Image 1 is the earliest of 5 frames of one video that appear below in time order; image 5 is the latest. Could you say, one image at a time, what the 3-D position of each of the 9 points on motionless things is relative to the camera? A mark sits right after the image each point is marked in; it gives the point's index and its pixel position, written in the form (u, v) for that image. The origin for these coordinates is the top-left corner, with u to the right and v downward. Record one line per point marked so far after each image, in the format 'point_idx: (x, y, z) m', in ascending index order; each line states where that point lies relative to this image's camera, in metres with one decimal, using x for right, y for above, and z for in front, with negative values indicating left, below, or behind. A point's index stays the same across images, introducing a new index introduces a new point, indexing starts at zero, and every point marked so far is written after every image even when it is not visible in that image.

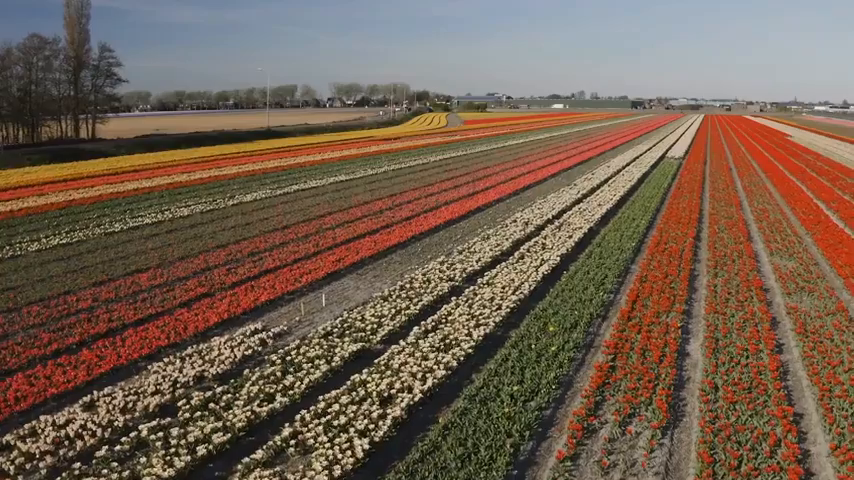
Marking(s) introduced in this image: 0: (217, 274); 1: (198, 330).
0: (-4.2, -0.7, +12.6) m
1: (-3.5, -1.4, +9.8) m
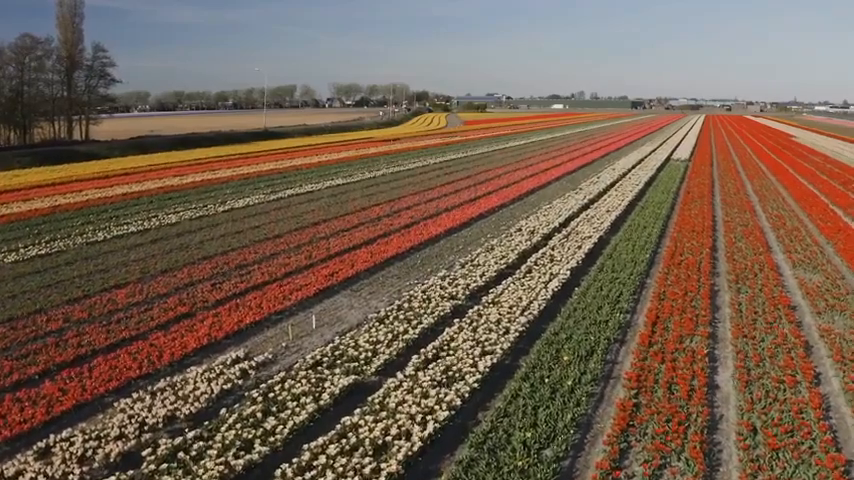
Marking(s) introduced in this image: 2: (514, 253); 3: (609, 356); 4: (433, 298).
0: (-4.2, -0.9, +11.7) m
1: (-3.5, -1.7, +8.8) m
2: (+1.9, -0.3, +13.6) m
3: (+2.5, -1.6, +8.7) m
4: (+0.1, -1.0, +10.5) m
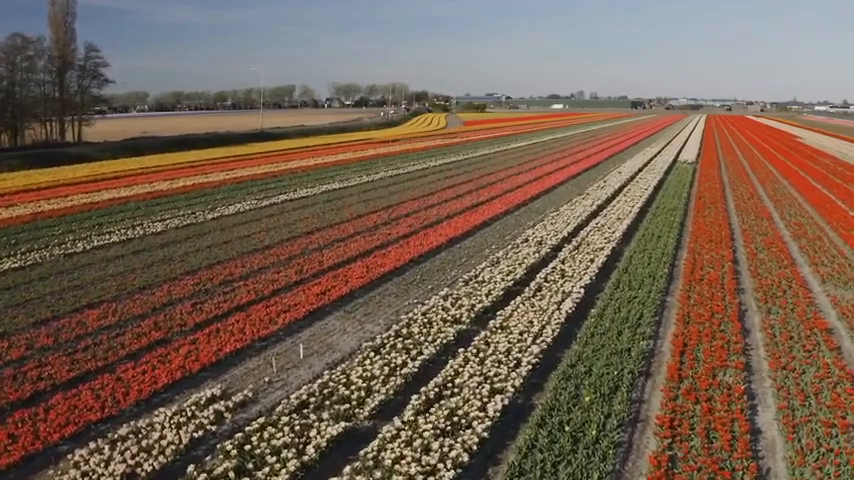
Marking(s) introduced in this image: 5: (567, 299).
0: (-4.1, -1.2, +10.7) m
1: (-3.5, -1.9, +7.8) m
2: (+1.9, -0.5, +12.5) m
3: (+2.5, -1.8, +7.7) m
4: (+0.1, -1.2, +9.5) m
5: (+2.3, -1.0, +10.6) m
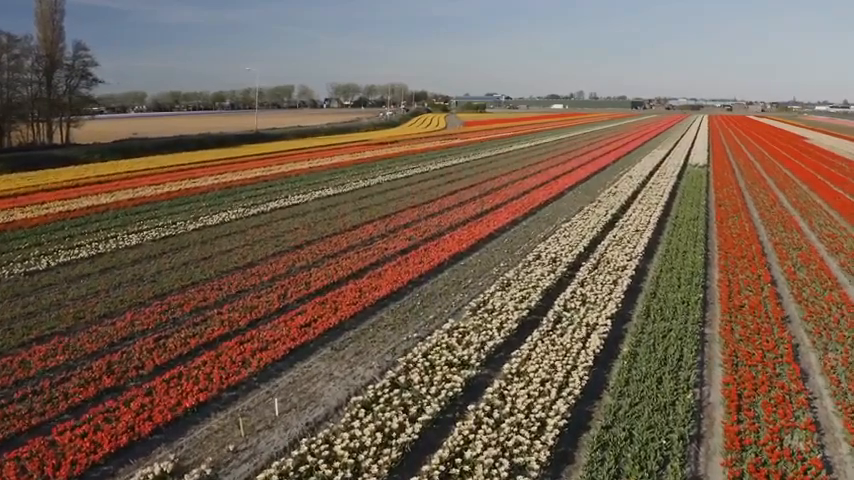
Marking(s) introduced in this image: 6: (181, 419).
0: (-4.1, -1.5, +9.2) m
1: (-3.5, -2.3, +6.3) m
2: (+1.9, -0.9, +11.0) m
3: (+2.5, -2.2, +6.2) m
4: (+0.1, -1.6, +8.0) m
5: (+2.4, -1.3, +9.1) m
6: (-2.8, -2.0, +7.2) m
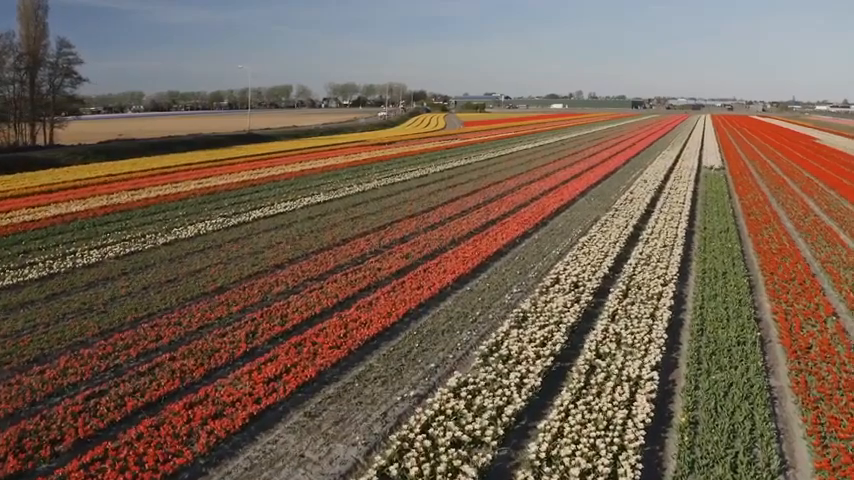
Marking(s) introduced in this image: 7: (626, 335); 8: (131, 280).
0: (-4.1, -1.9, +7.2) m
1: (-3.5, -2.7, +4.4) m
2: (+1.9, -1.3, +9.1) m
3: (+2.5, -2.6, +4.3) m
4: (+0.1, -2.0, +6.1) m
5: (+2.4, -1.7, +7.2) m
6: (-2.8, -2.4, +5.3) m
7: (+2.8, -1.3, +9.0) m
8: (-5.8, -0.8, +12.5) m
